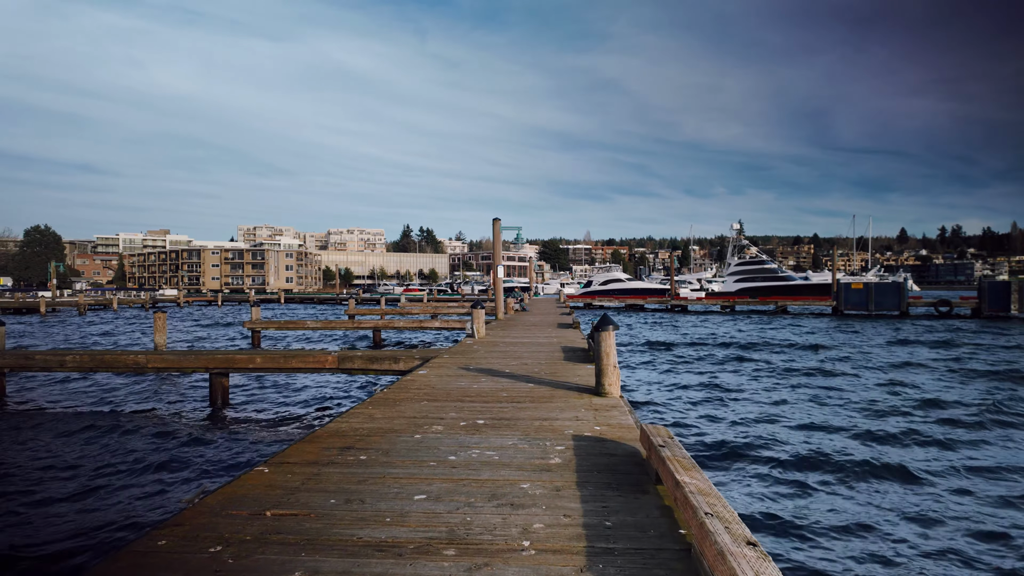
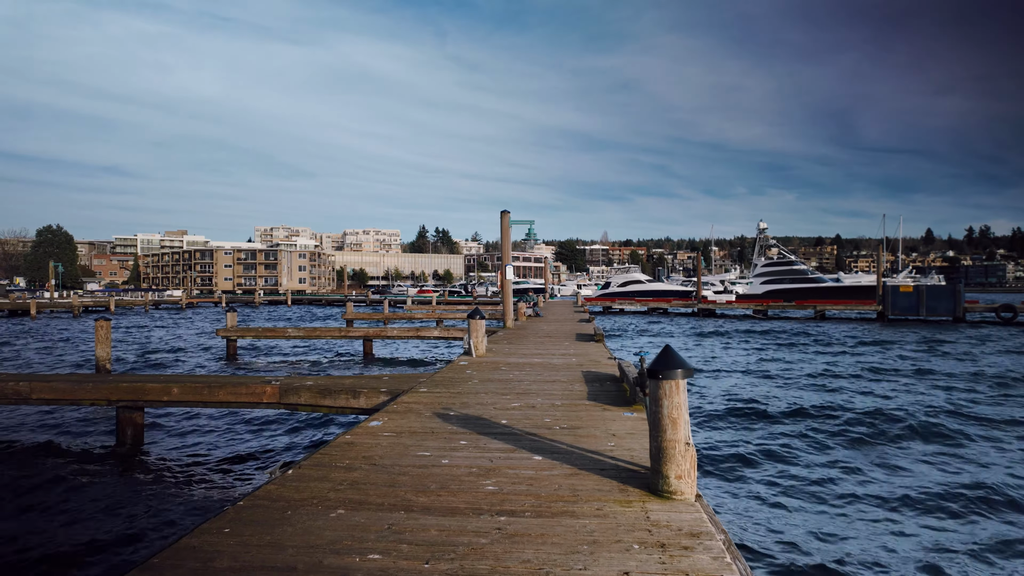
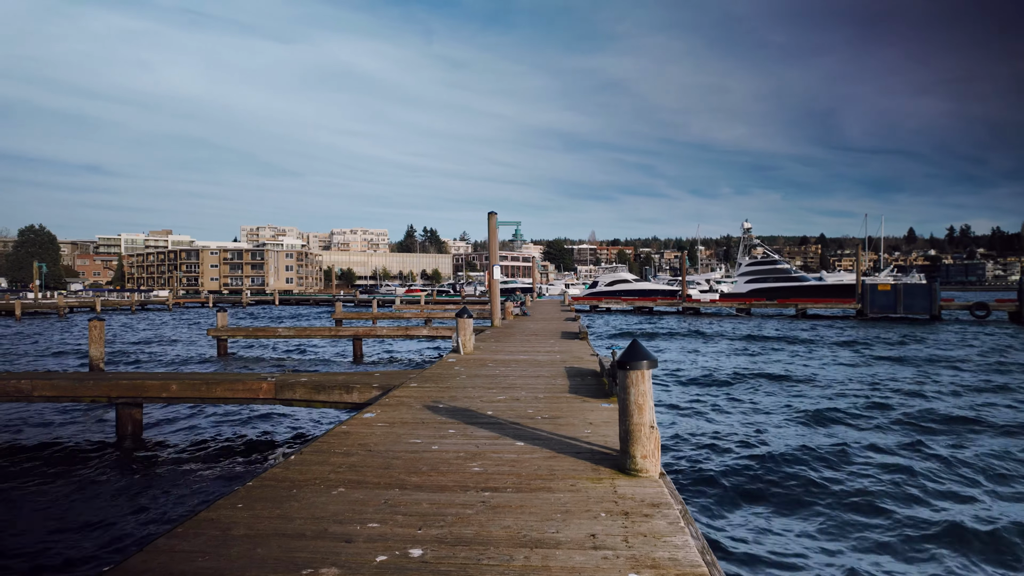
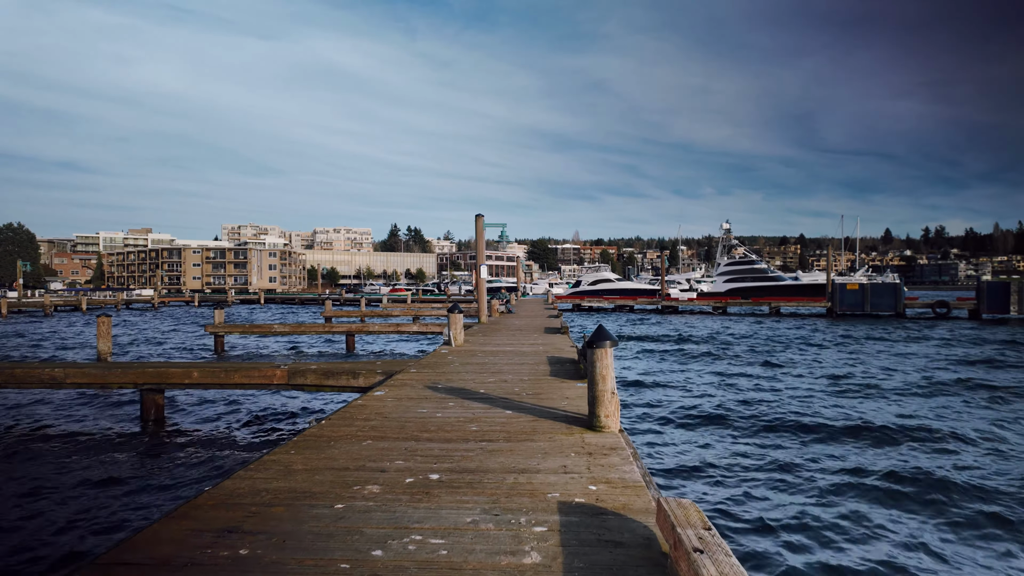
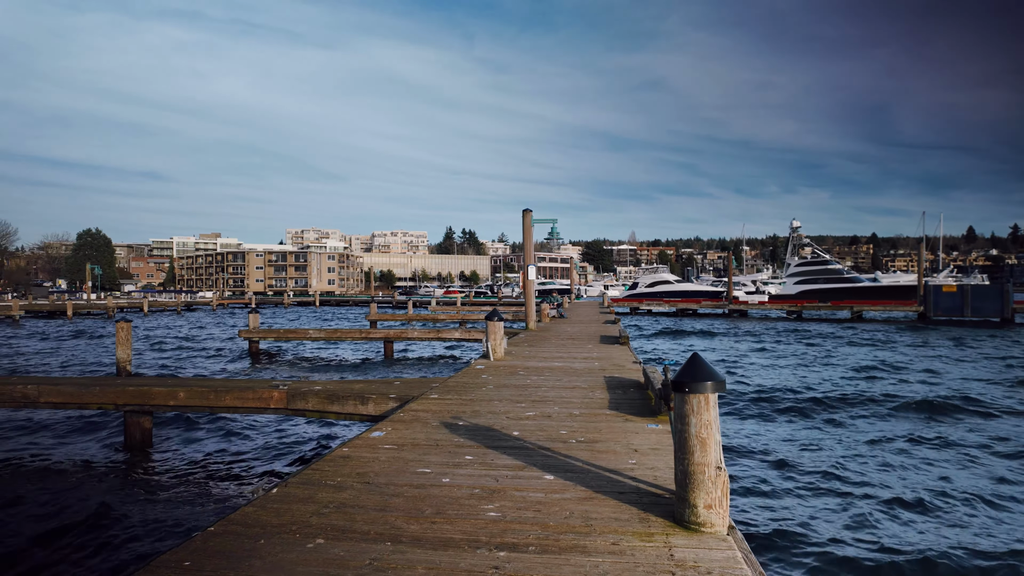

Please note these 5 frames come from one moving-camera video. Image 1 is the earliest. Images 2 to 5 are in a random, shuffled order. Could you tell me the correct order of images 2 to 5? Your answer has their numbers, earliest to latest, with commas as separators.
4, 3, 2, 5
